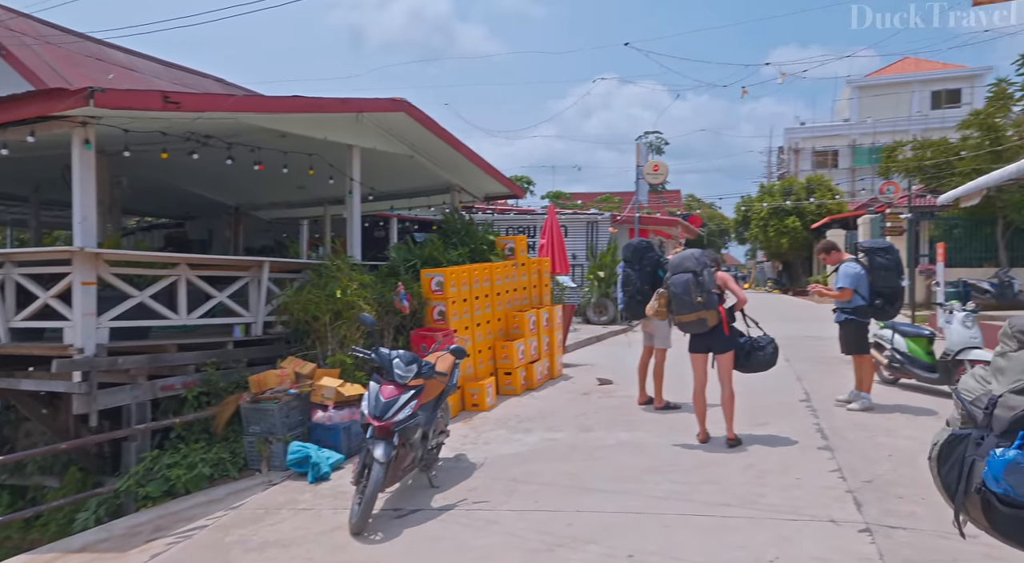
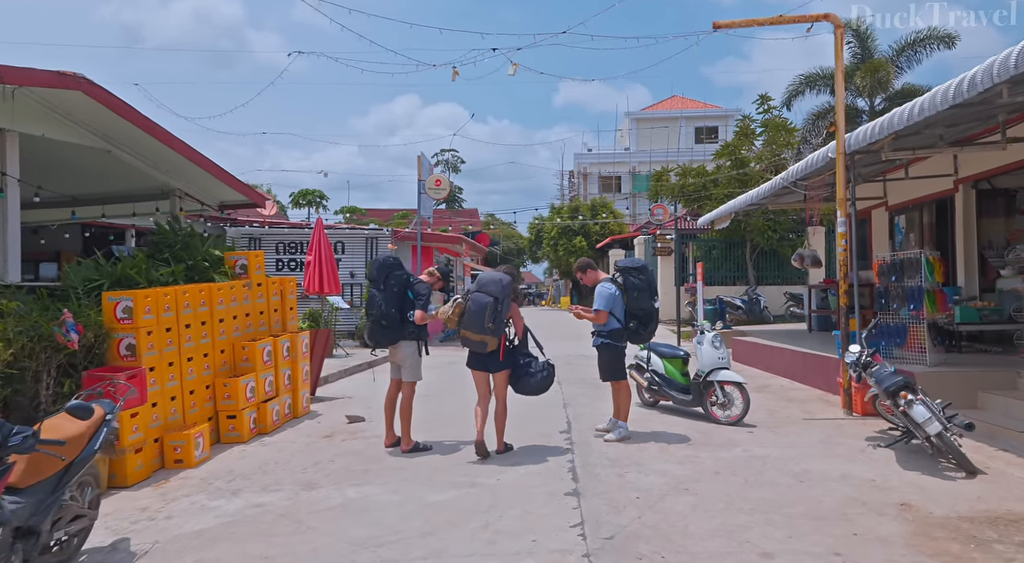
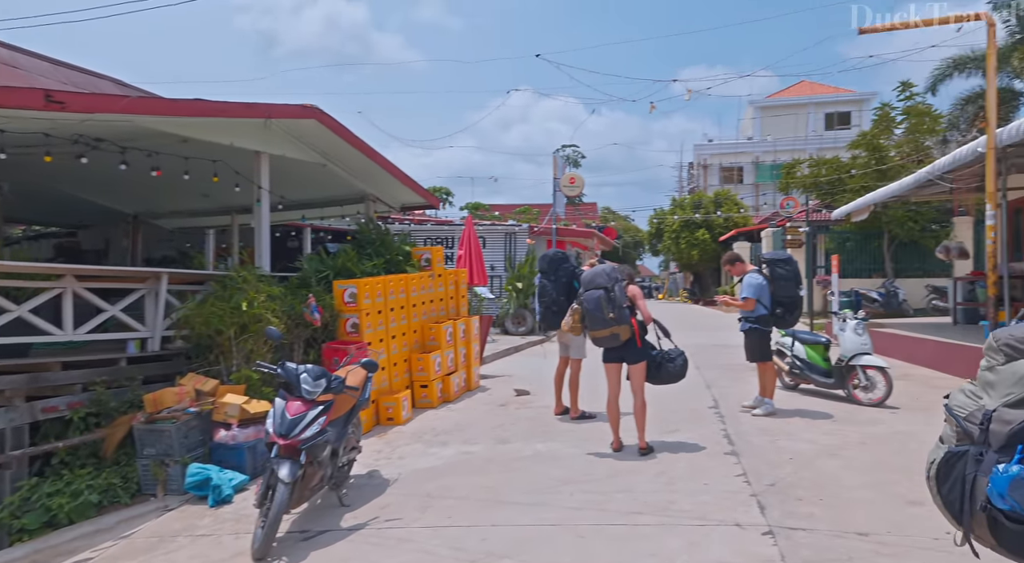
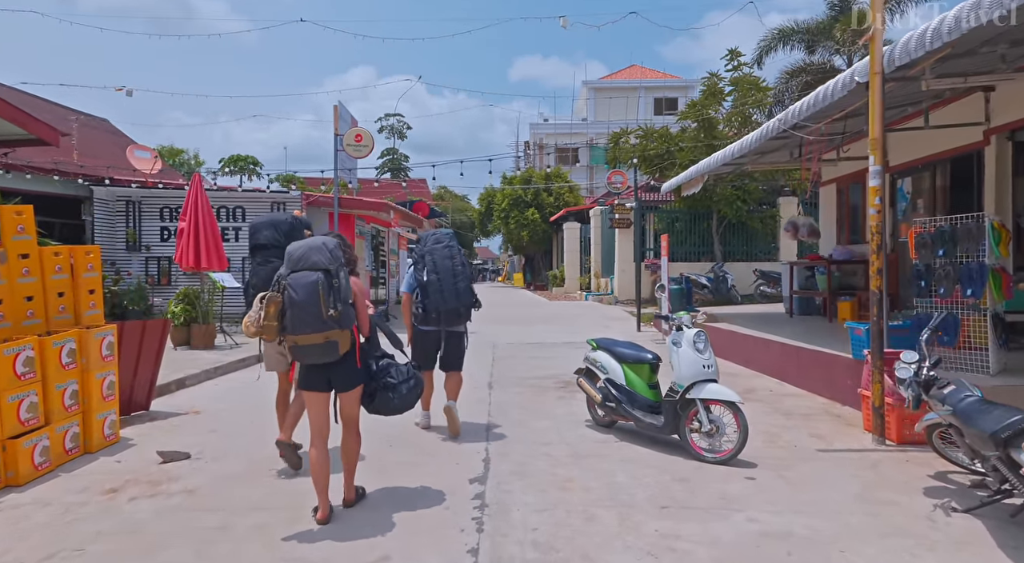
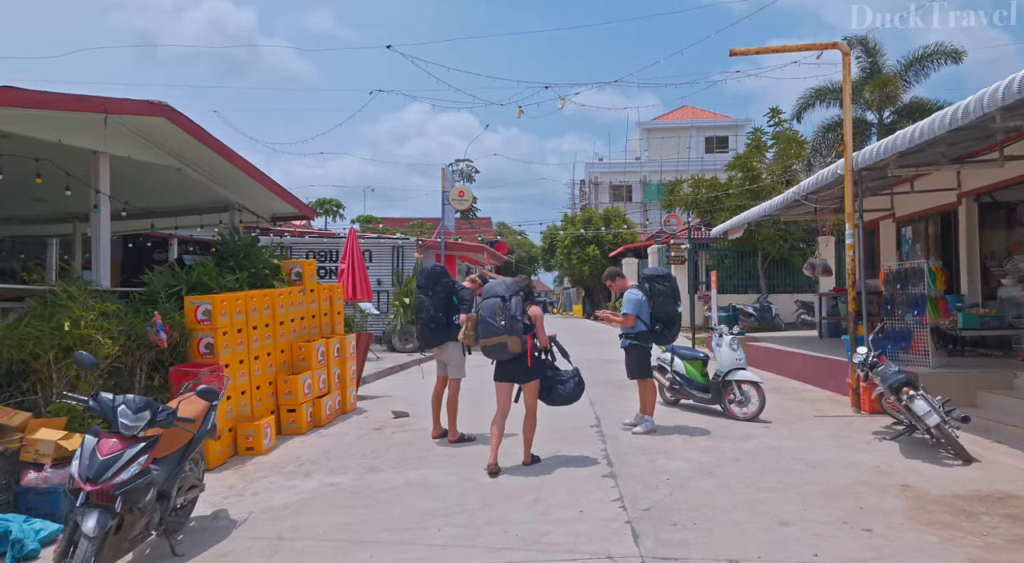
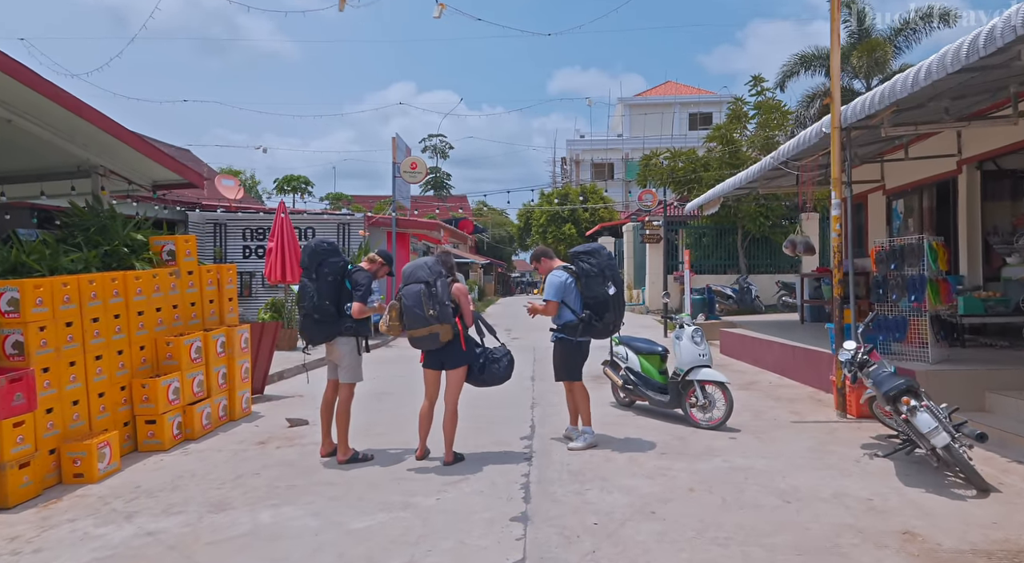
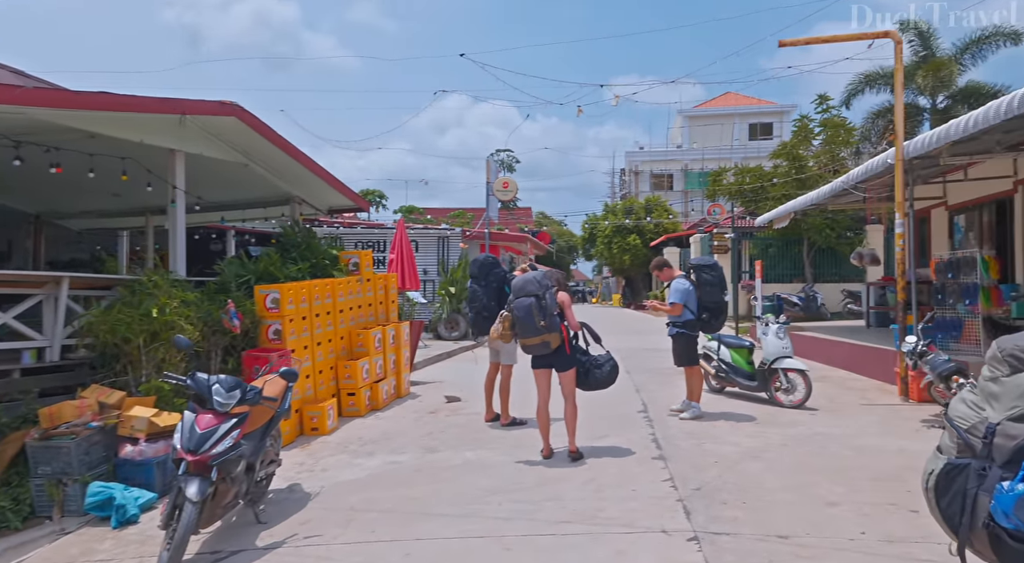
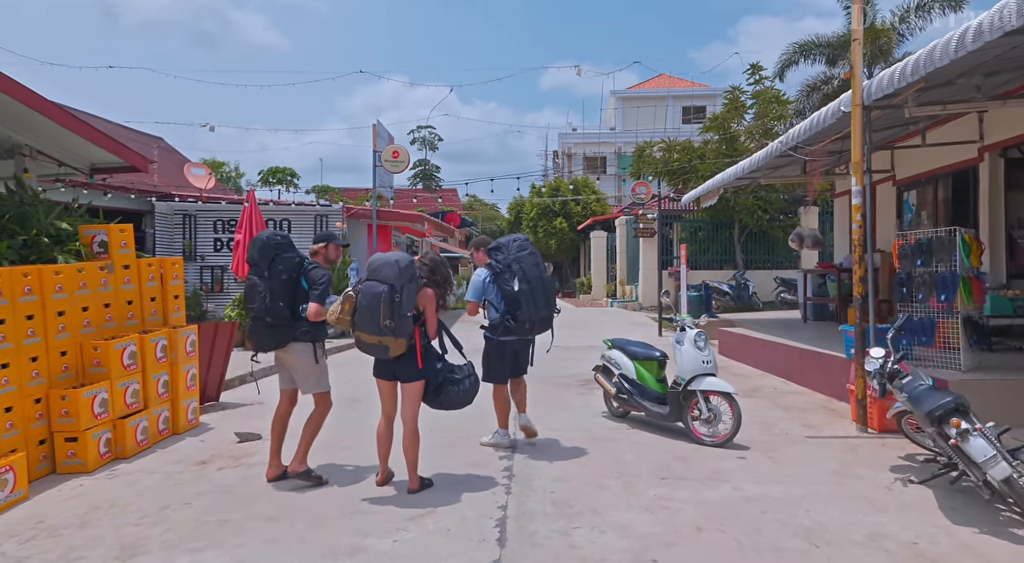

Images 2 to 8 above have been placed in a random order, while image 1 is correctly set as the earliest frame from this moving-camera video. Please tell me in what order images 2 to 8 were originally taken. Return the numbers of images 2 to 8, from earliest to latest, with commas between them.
3, 7, 5, 2, 6, 8, 4
